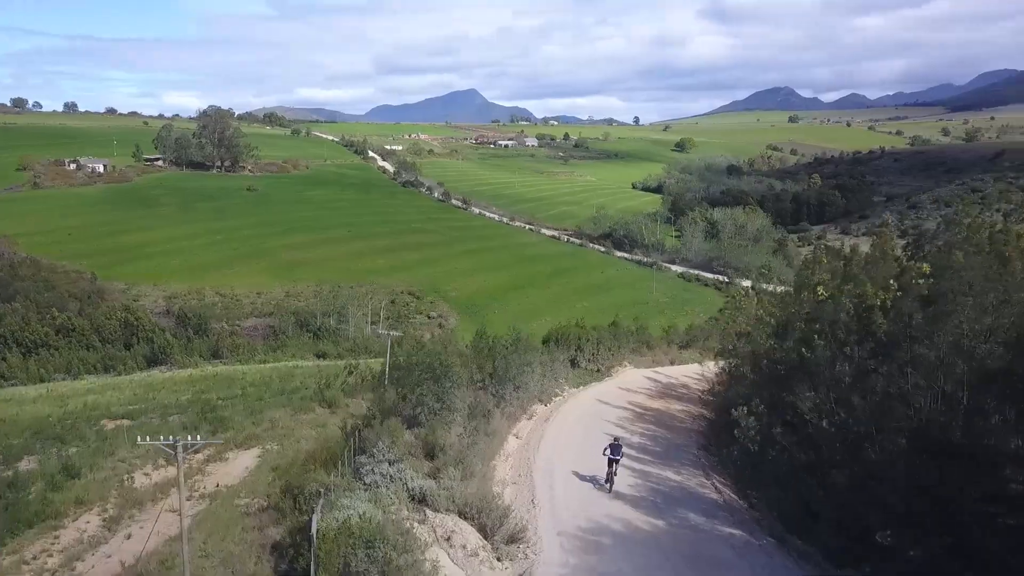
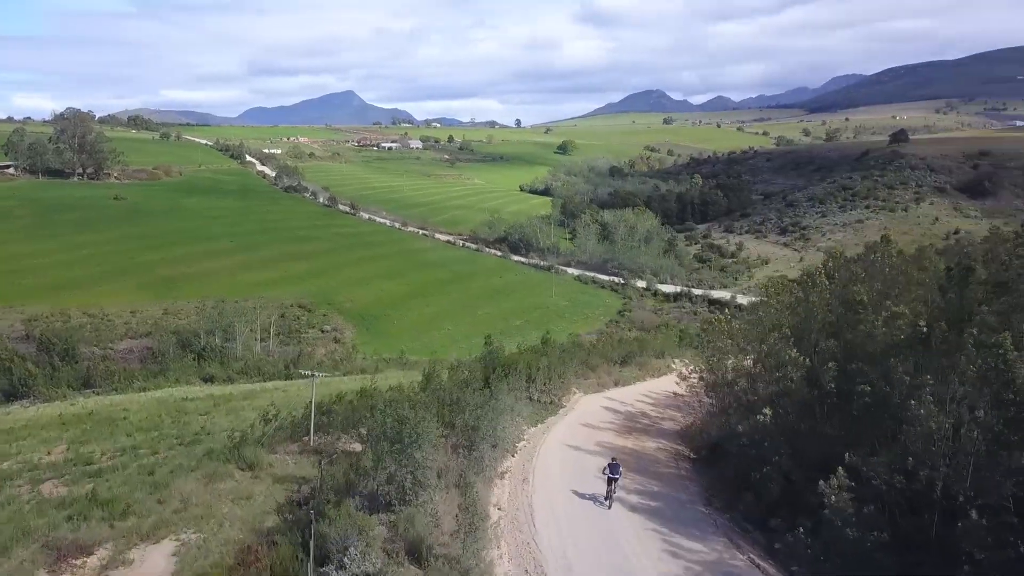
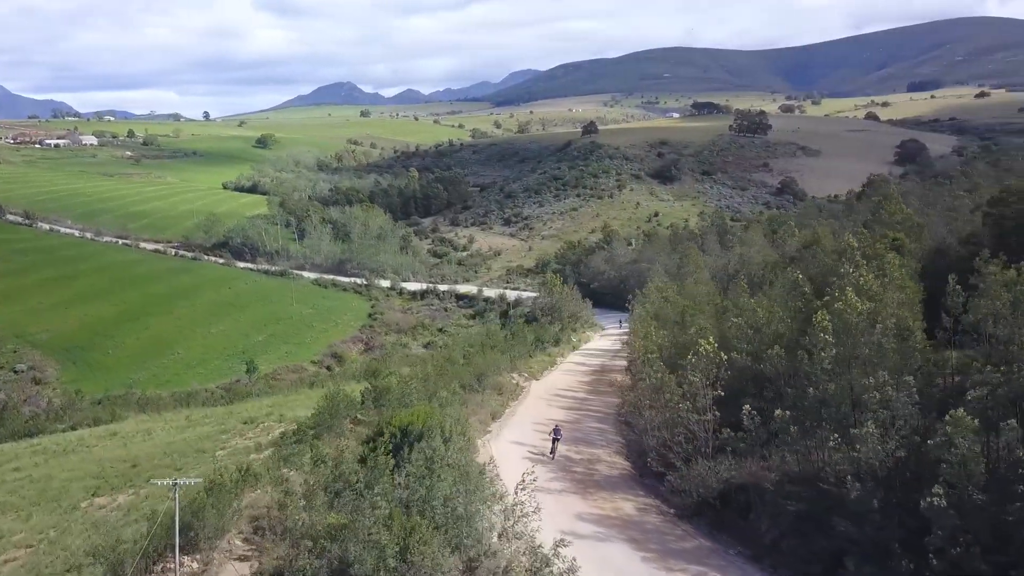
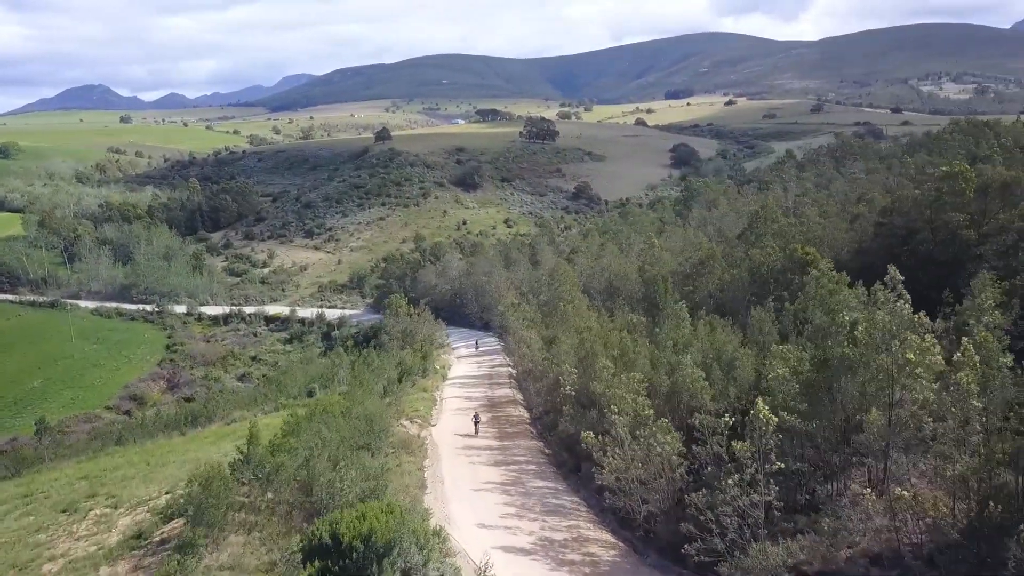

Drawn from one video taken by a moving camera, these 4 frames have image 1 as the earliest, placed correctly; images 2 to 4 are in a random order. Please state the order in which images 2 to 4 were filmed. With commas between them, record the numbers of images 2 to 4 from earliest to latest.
2, 3, 4
